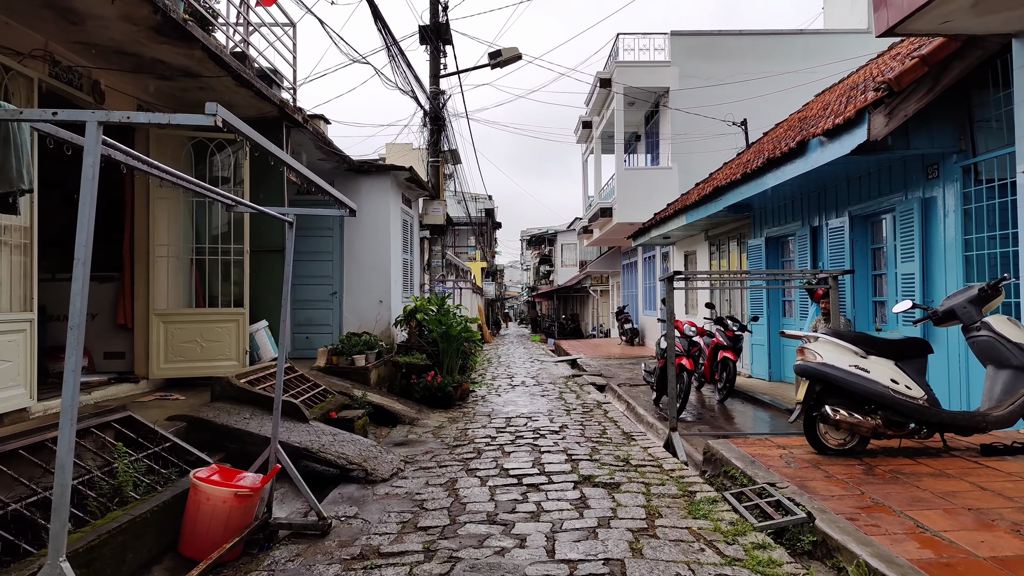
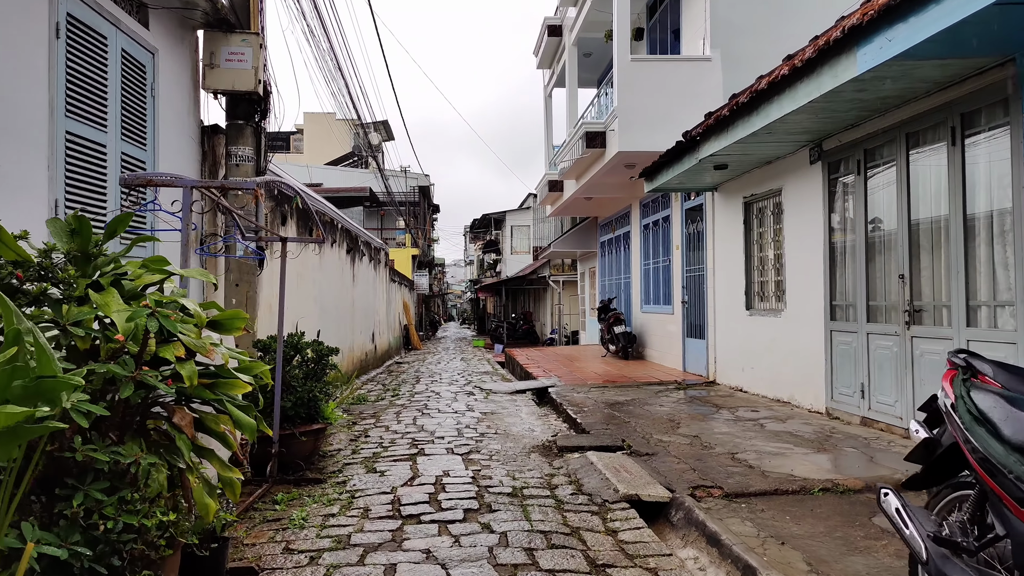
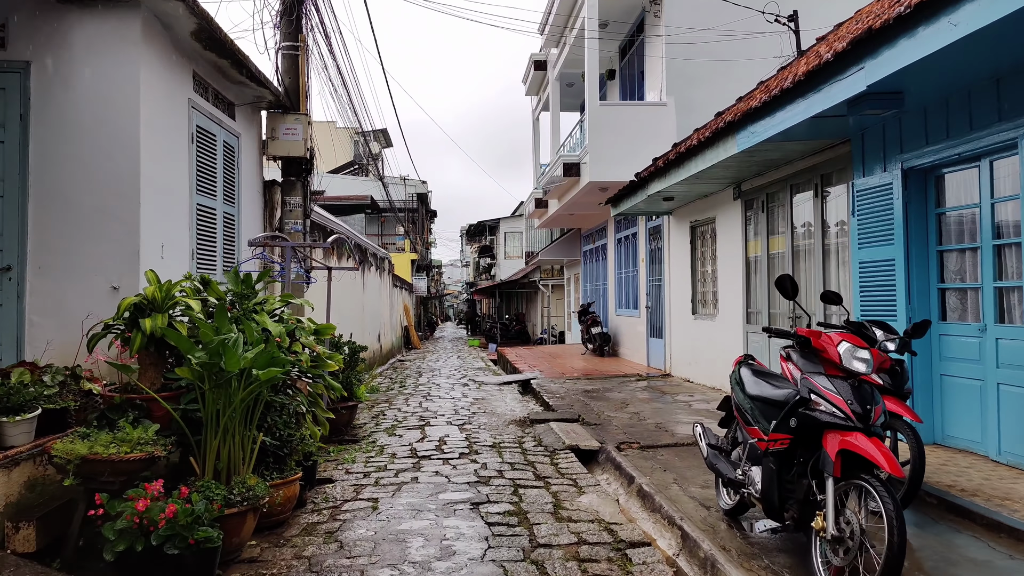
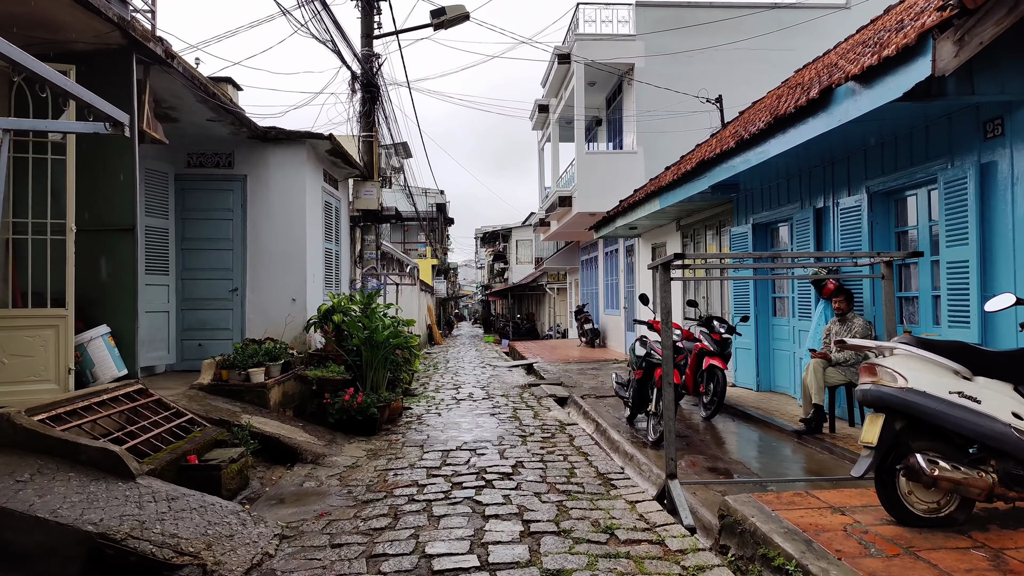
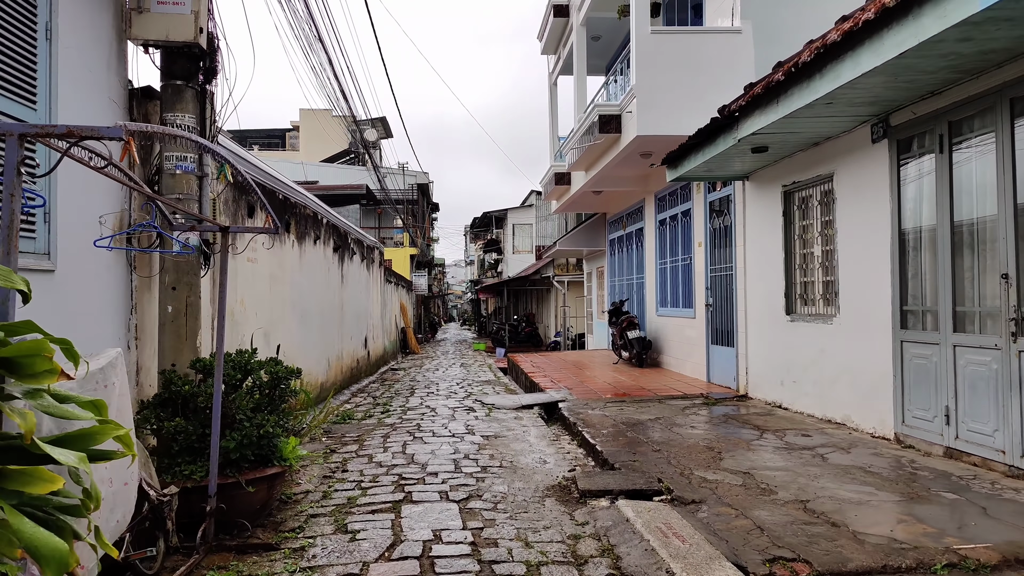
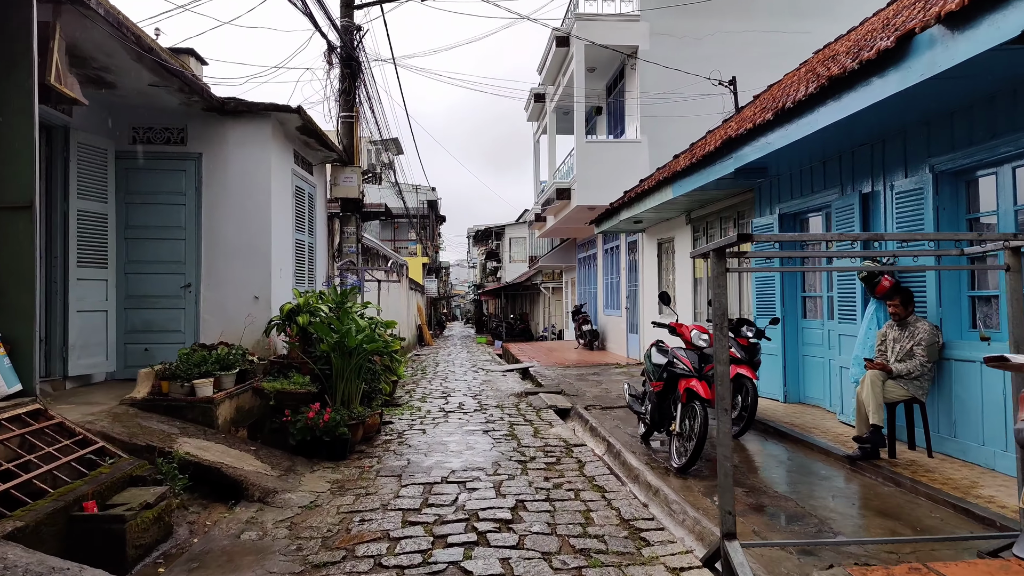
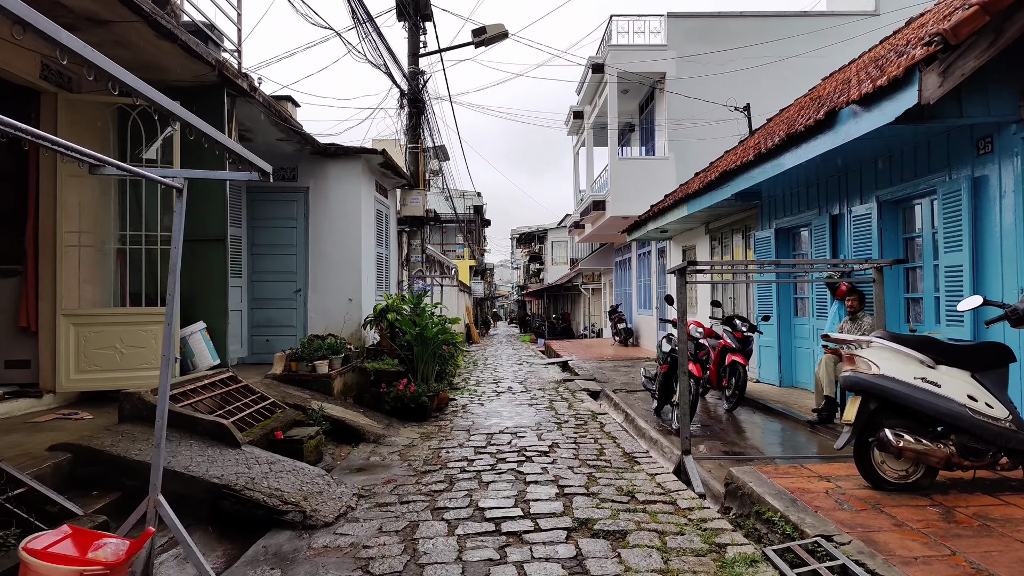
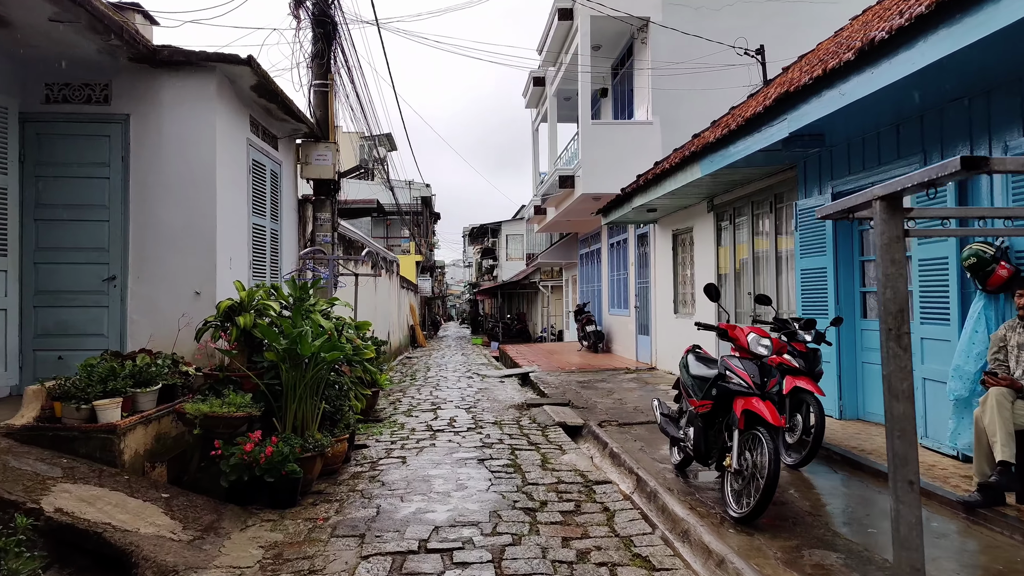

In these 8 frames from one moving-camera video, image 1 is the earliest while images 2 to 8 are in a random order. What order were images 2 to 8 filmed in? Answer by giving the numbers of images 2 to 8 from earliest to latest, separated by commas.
7, 4, 6, 8, 3, 2, 5
